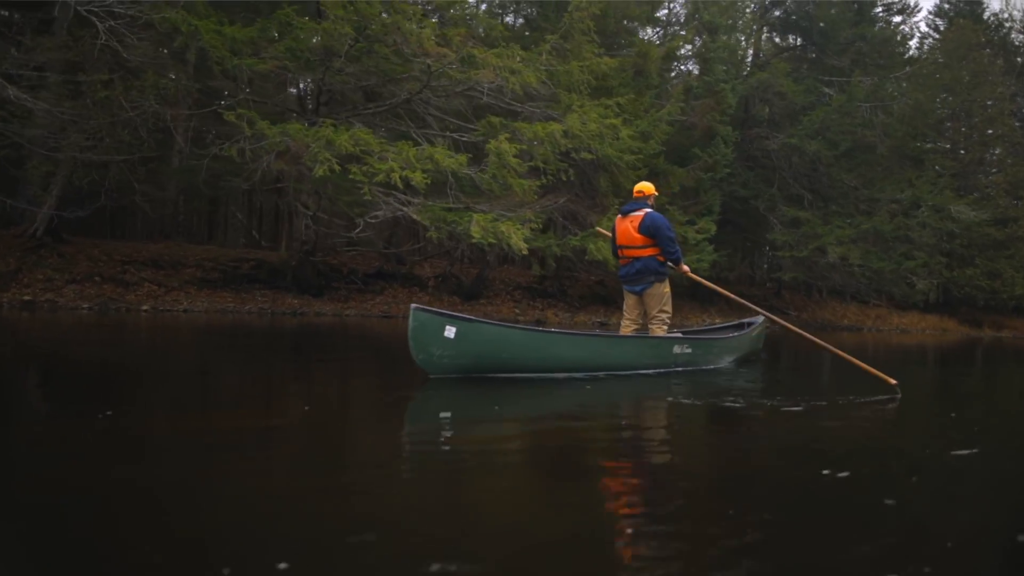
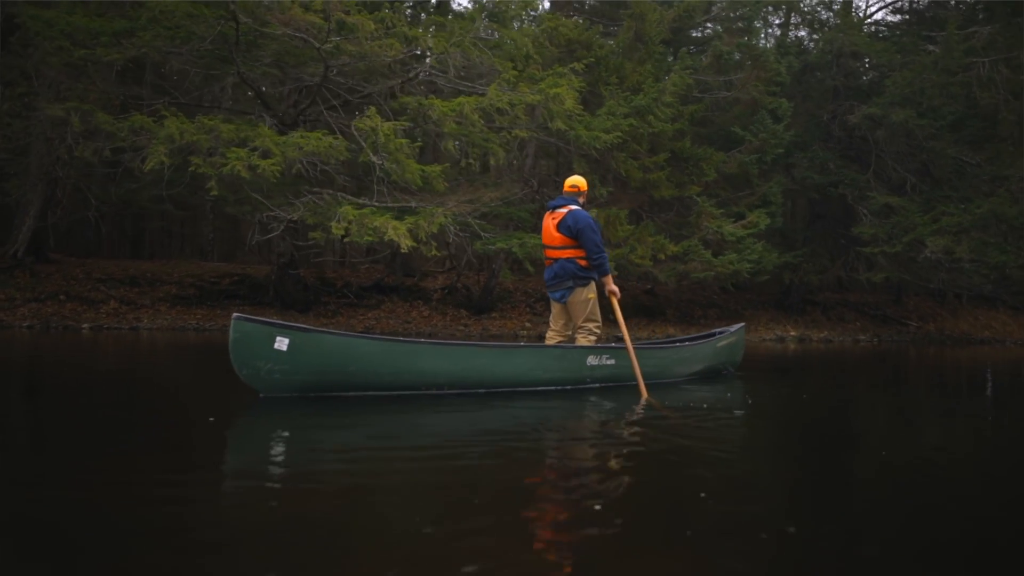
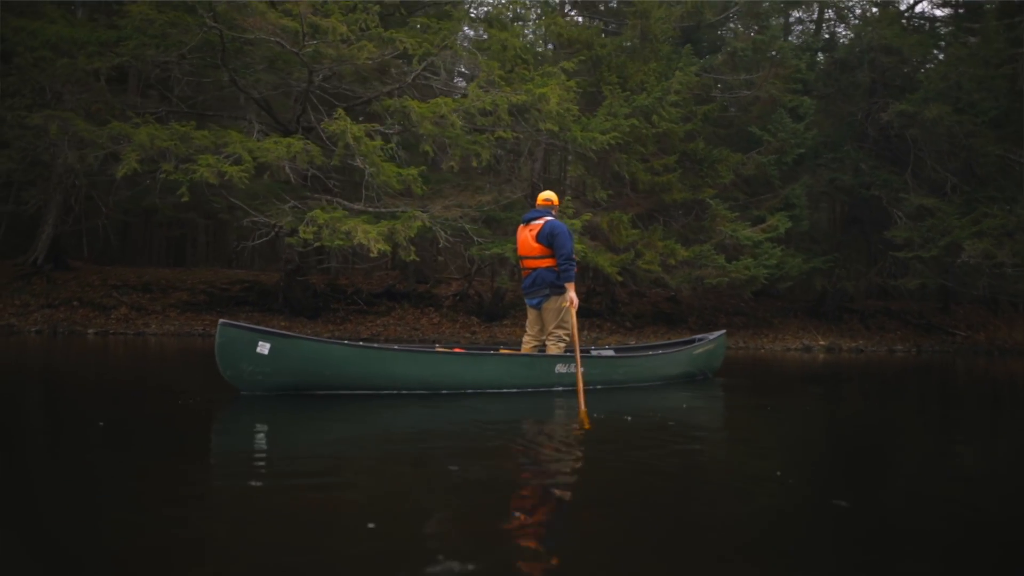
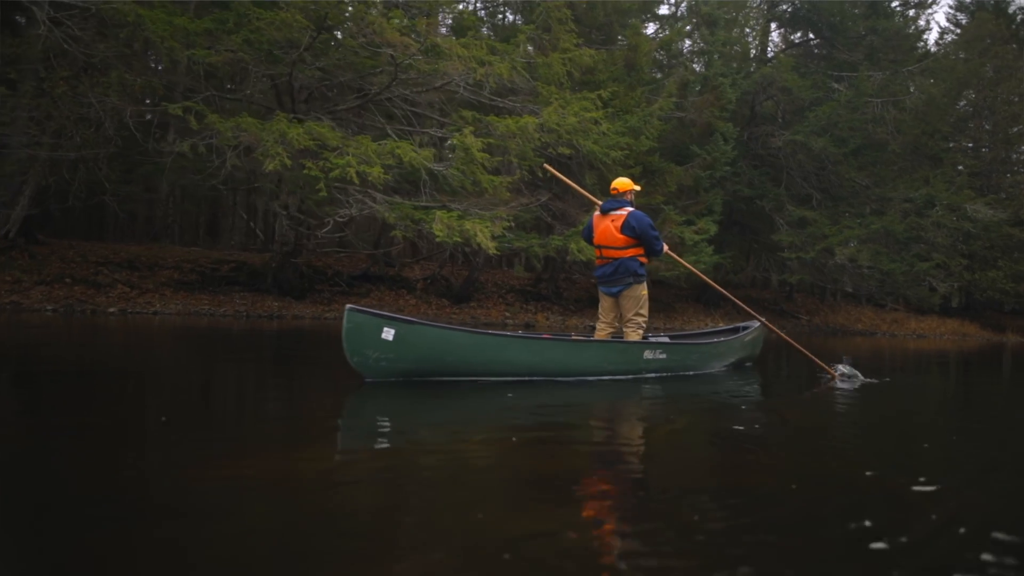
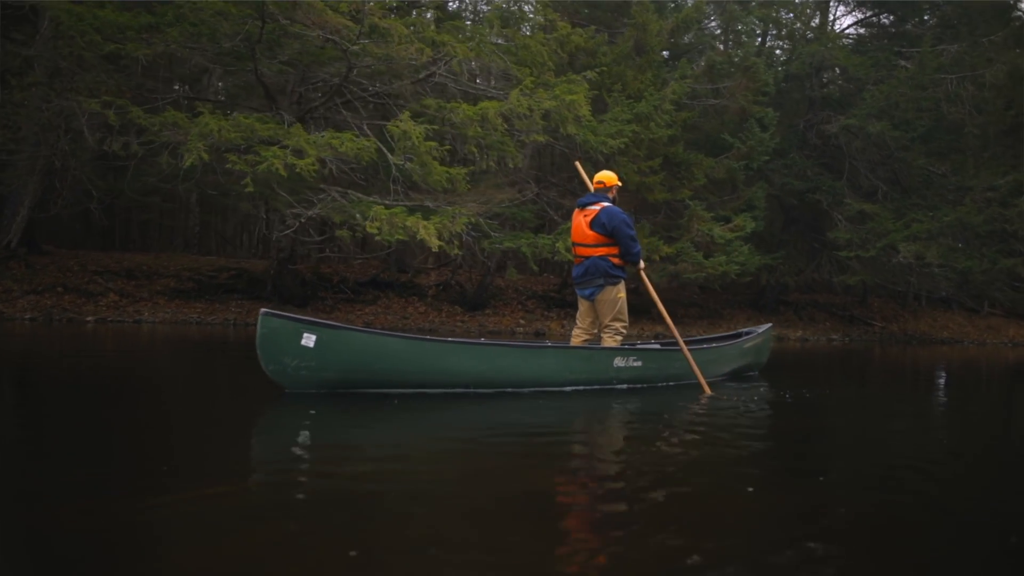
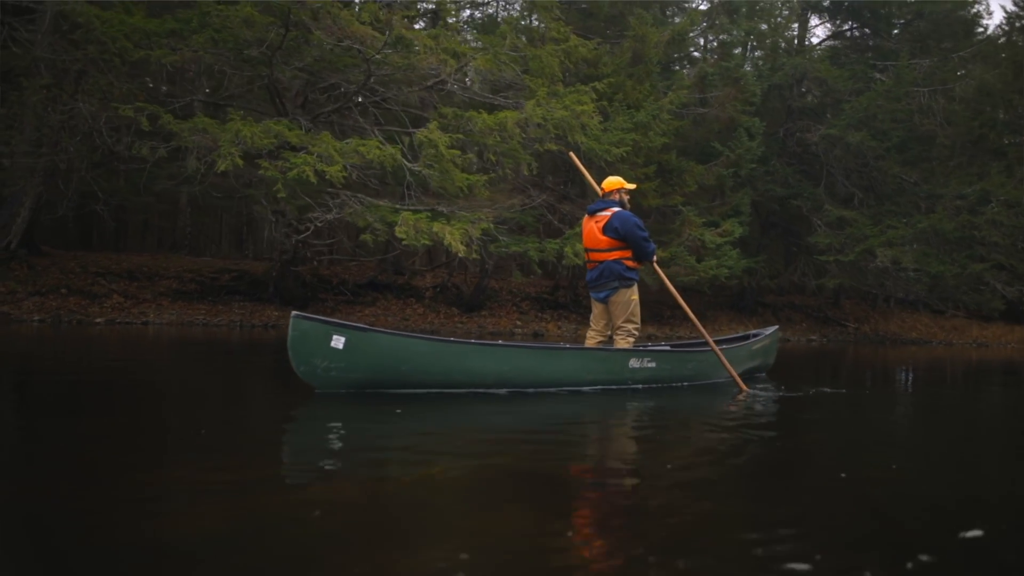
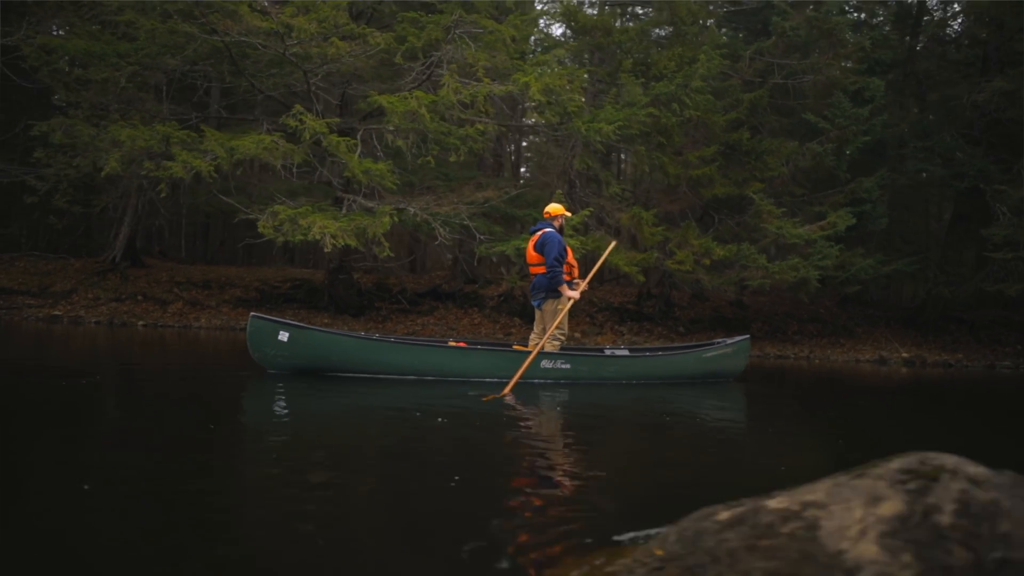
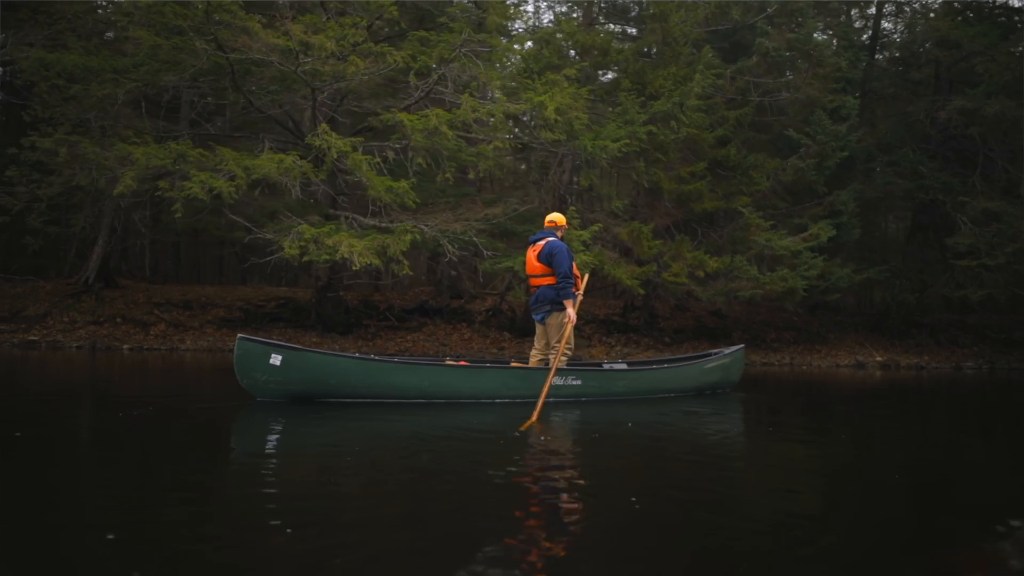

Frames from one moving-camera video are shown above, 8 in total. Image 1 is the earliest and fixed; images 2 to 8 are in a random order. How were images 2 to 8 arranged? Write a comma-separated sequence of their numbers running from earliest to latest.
4, 6, 5, 2, 3, 8, 7
